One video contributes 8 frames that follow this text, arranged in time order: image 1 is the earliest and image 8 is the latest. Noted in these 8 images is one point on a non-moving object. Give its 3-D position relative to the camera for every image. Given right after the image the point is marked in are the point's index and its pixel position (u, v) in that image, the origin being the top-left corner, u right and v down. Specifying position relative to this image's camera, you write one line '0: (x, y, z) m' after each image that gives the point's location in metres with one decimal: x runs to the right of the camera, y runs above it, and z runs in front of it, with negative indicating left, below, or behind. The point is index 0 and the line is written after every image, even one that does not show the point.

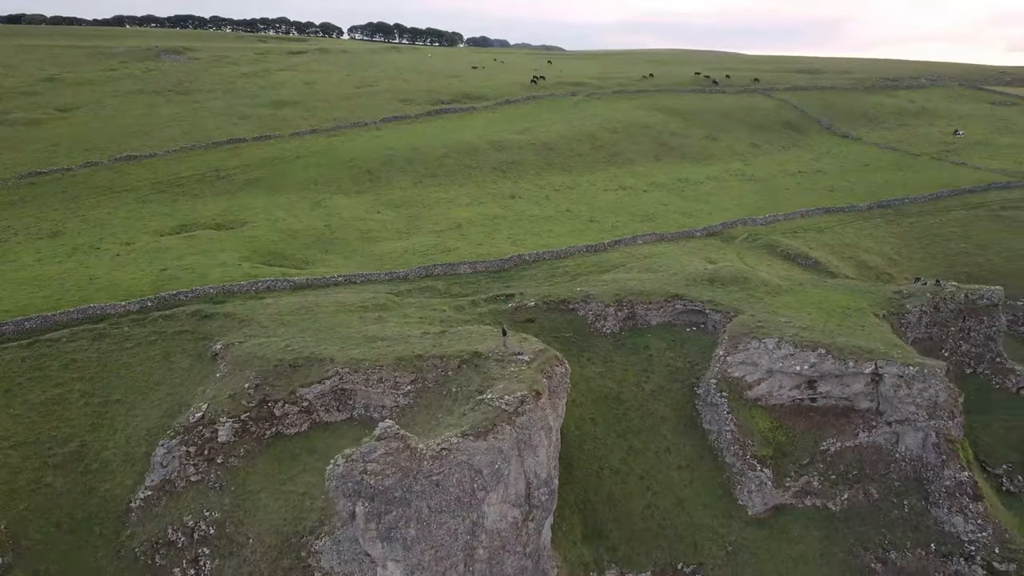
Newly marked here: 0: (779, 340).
0: (+7.7, -1.5, +18.8) m
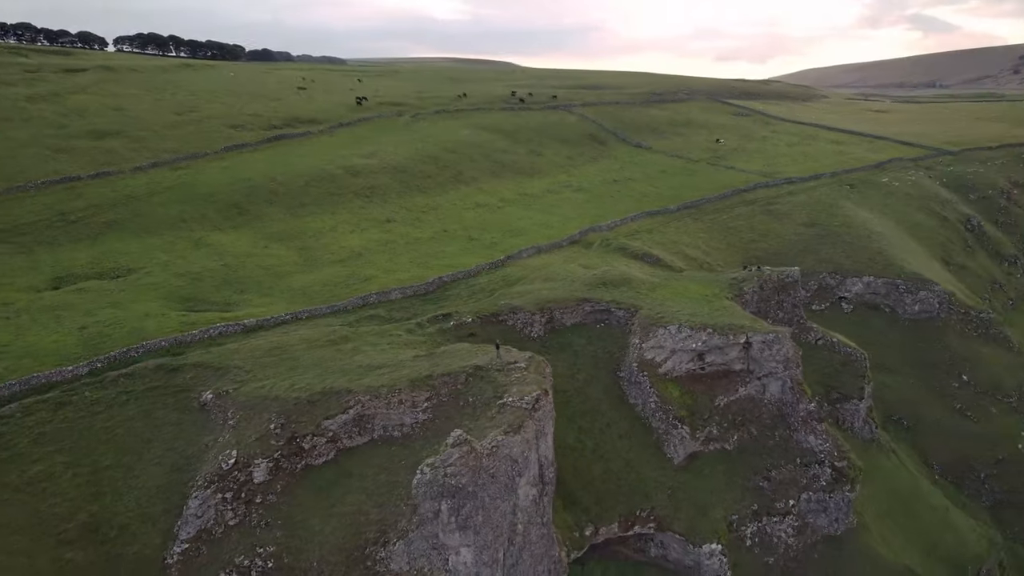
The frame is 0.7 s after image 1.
0: (+6.0, -1.3, +24.0) m
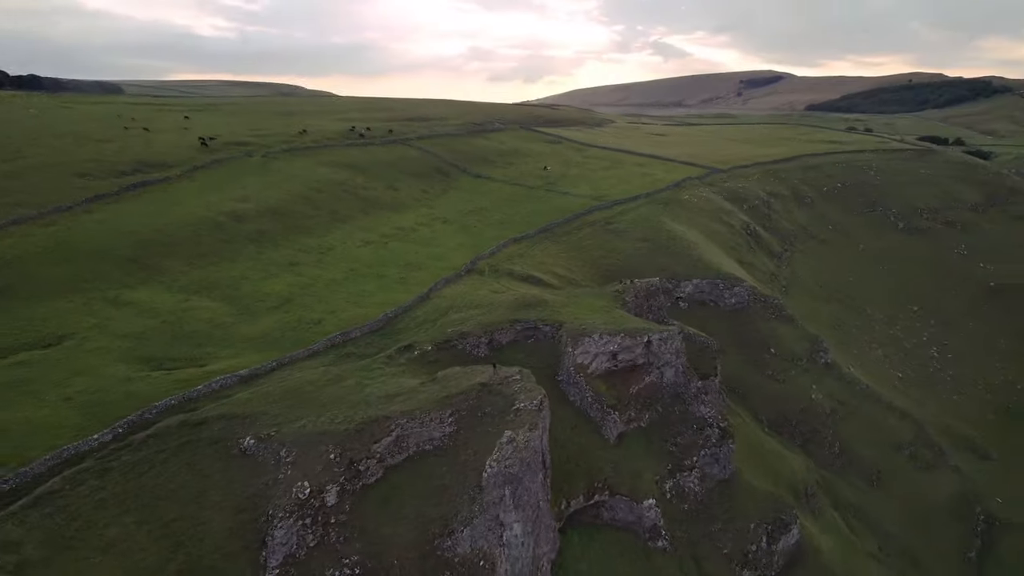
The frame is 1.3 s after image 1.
0: (+3.8, -2.0, +29.9) m
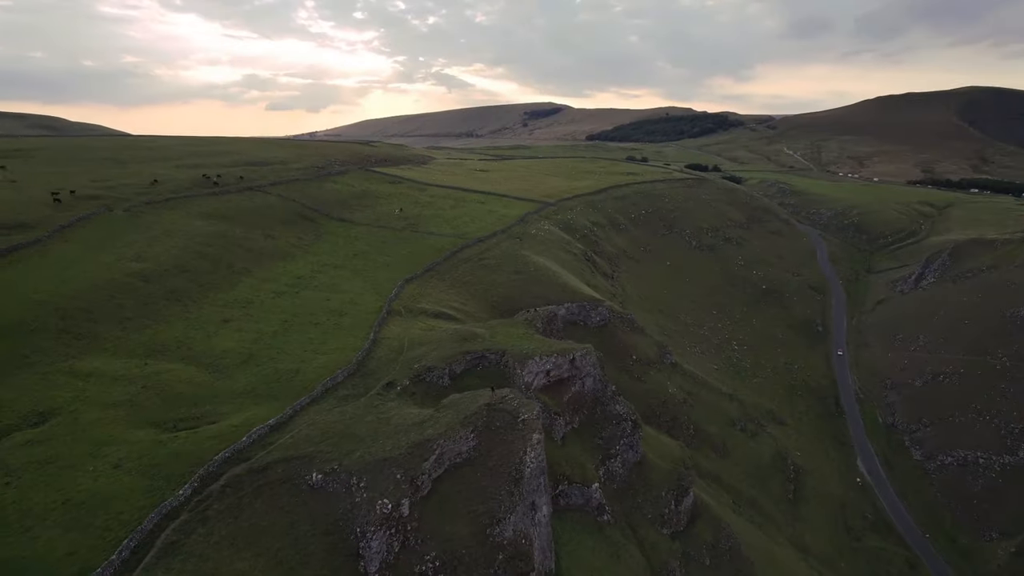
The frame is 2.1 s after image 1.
0: (+1.2, -3.7, +36.3) m
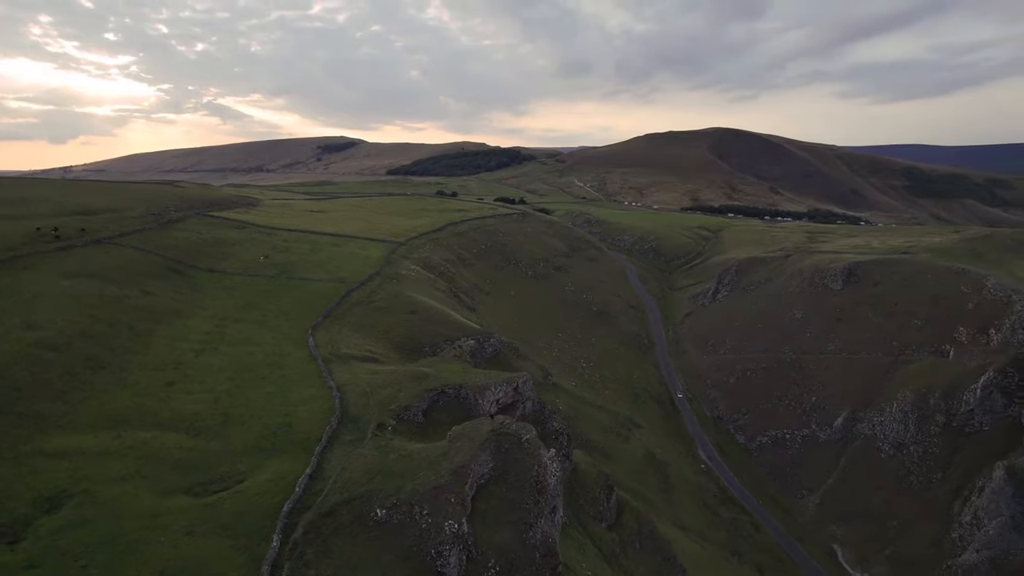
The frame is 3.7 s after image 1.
0: (-1.5, -6.0, +40.8) m
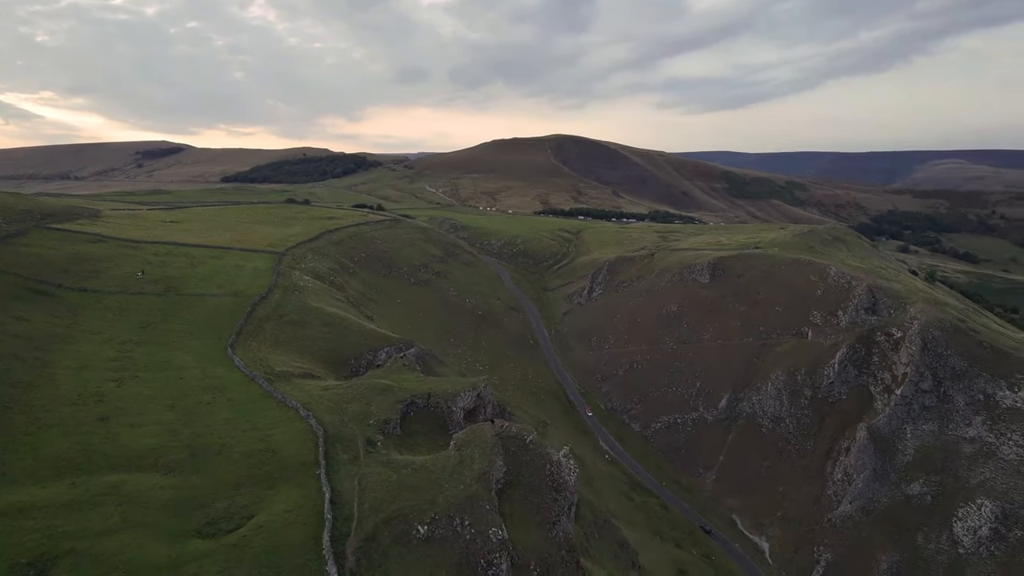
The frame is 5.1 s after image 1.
0: (-3.5, -6.4, +40.2) m
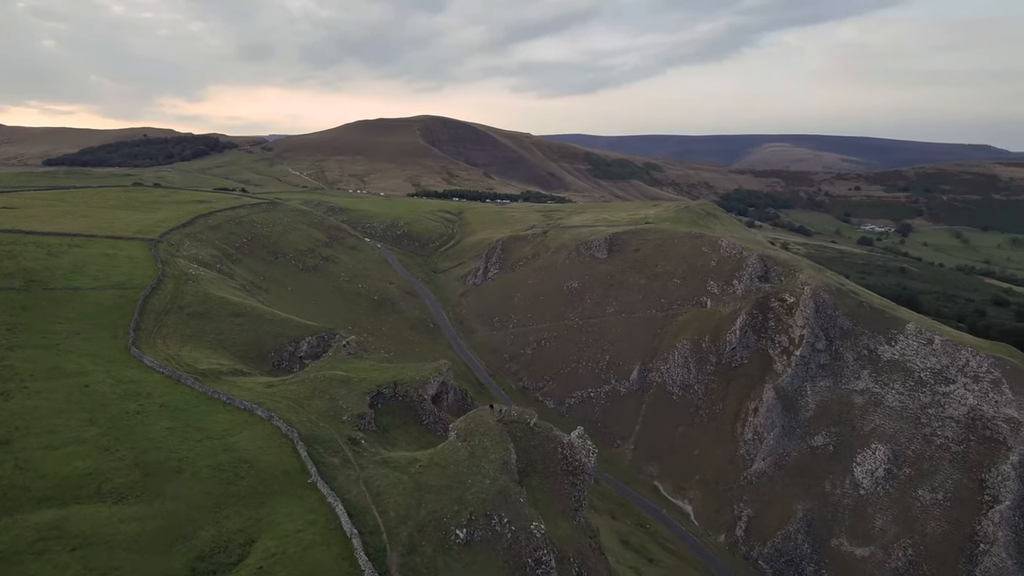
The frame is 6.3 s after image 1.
0: (-5.0, -5.1, +36.7) m
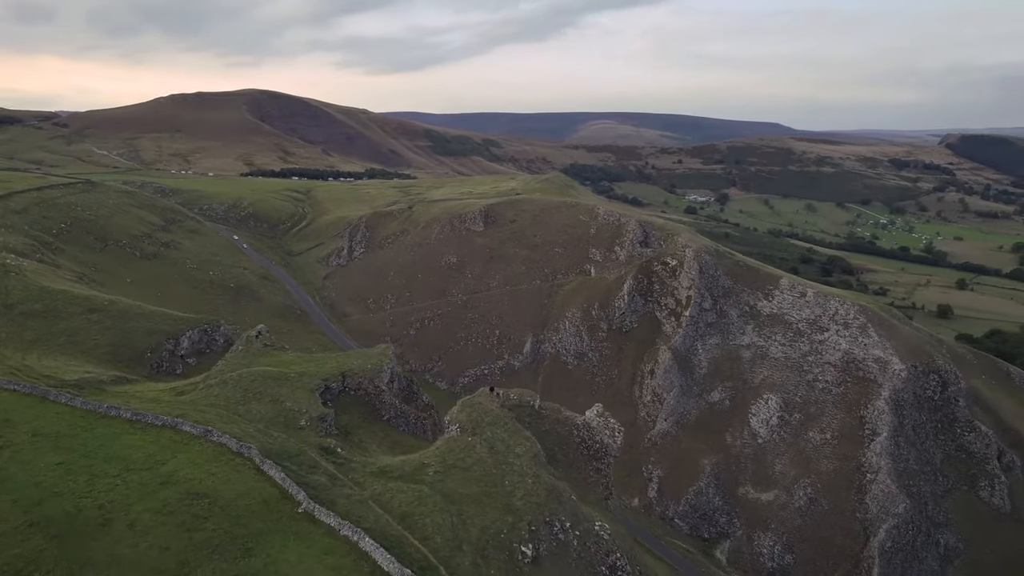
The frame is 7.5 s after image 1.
0: (-6.5, -3.8, +30.9) m
